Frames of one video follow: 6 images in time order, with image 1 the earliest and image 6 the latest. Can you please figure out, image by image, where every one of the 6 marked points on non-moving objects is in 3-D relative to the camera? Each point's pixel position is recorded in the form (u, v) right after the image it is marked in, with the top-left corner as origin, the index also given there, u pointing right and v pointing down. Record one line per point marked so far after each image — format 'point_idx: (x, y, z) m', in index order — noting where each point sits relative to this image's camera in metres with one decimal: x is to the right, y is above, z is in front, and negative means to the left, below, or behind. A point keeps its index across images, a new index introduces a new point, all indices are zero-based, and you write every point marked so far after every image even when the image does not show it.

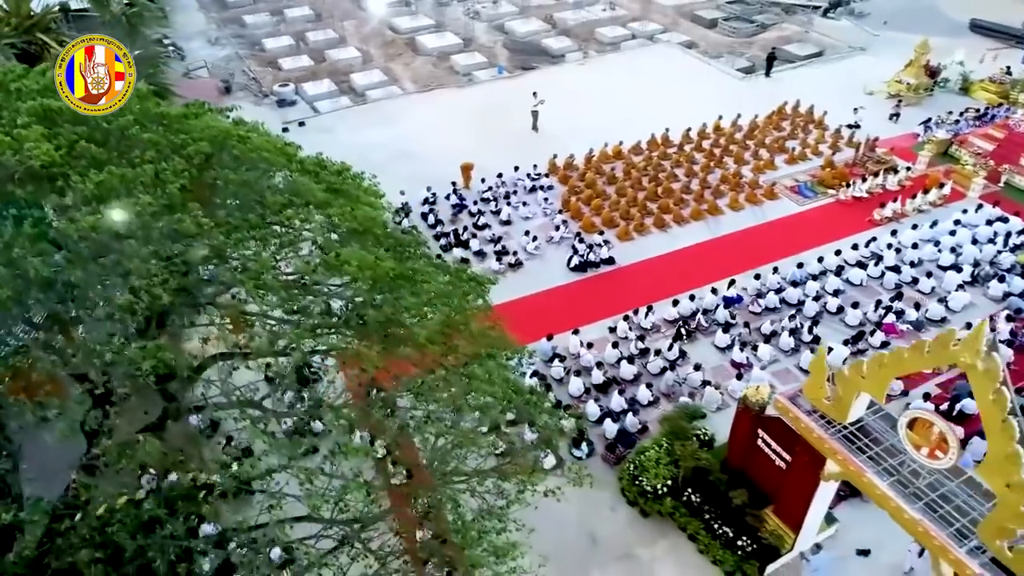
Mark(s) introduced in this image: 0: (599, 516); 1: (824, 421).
0: (+1.5, -3.9, +12.2) m
1: (+4.2, -1.8, +9.6) m
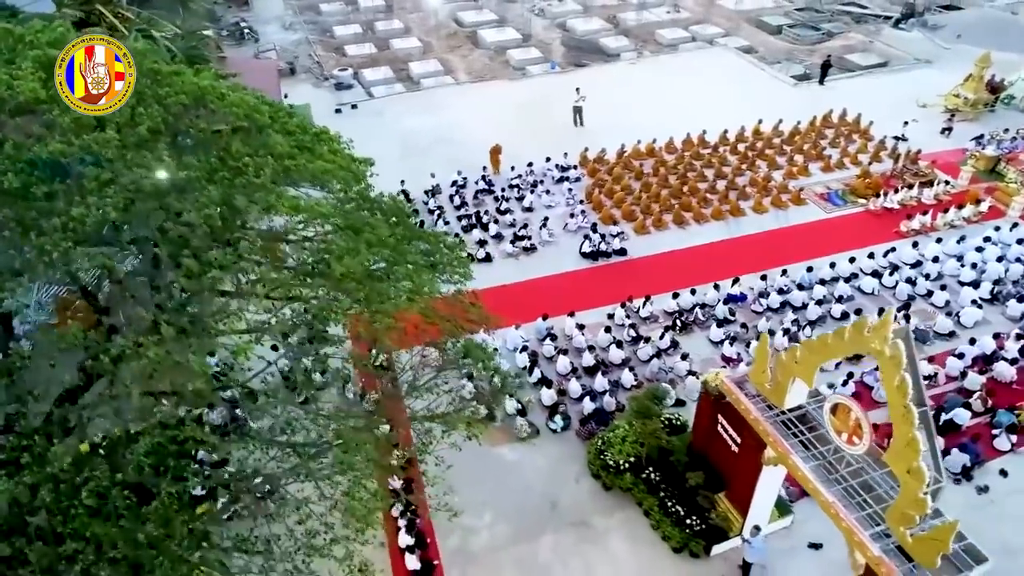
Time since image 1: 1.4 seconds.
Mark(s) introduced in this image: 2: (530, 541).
0: (+0.9, -3.5, +12.8) m
1: (+3.5, -1.6, +10.0) m
2: (+0.3, -4.2, +11.9) m
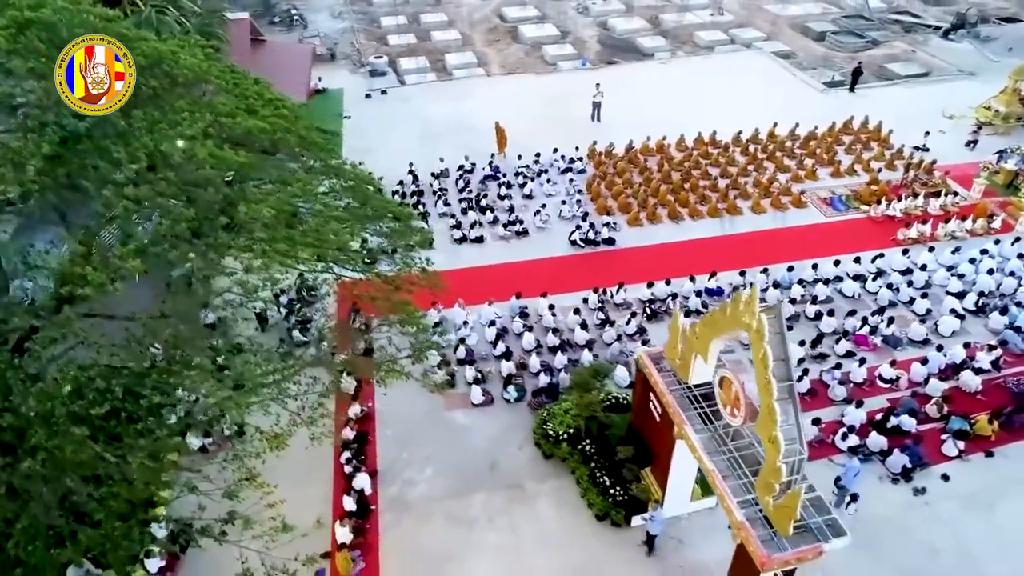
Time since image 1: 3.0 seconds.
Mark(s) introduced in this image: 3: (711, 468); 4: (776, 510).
0: (-0.1, -3.1, +13.5) m
1: (+2.4, -1.3, +10.4) m
2: (-0.9, -3.7, +12.7) m
3: (+2.6, -2.3, +9.2) m
4: (+3.1, -2.6, +8.4) m
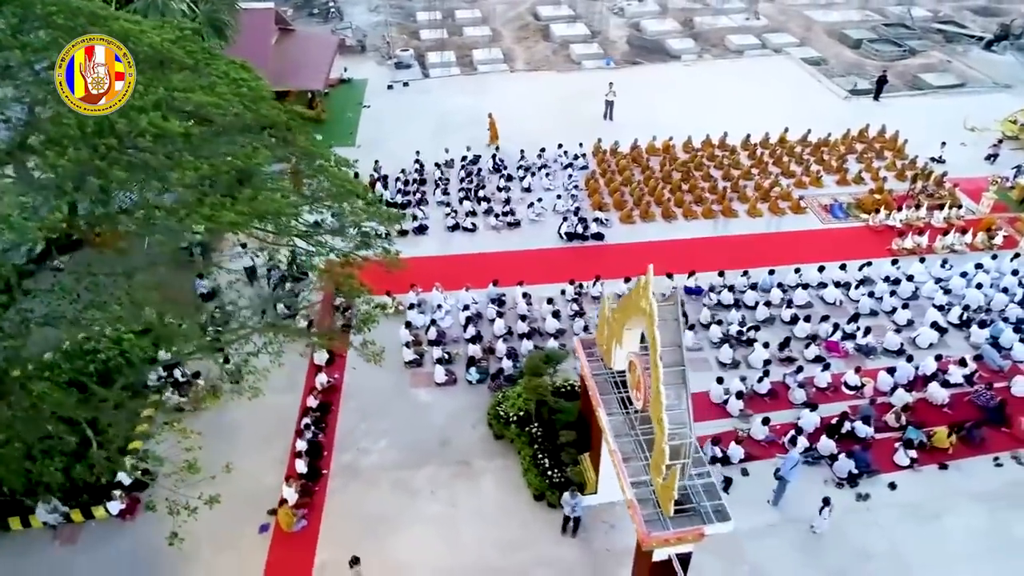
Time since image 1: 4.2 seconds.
0: (-1.0, -2.8, +13.9) m
1: (+1.3, -1.1, +10.7) m
2: (-1.9, -3.3, +13.2) m
3: (+1.4, -2.2, +9.5) m
4: (+1.8, -2.5, +8.6) m
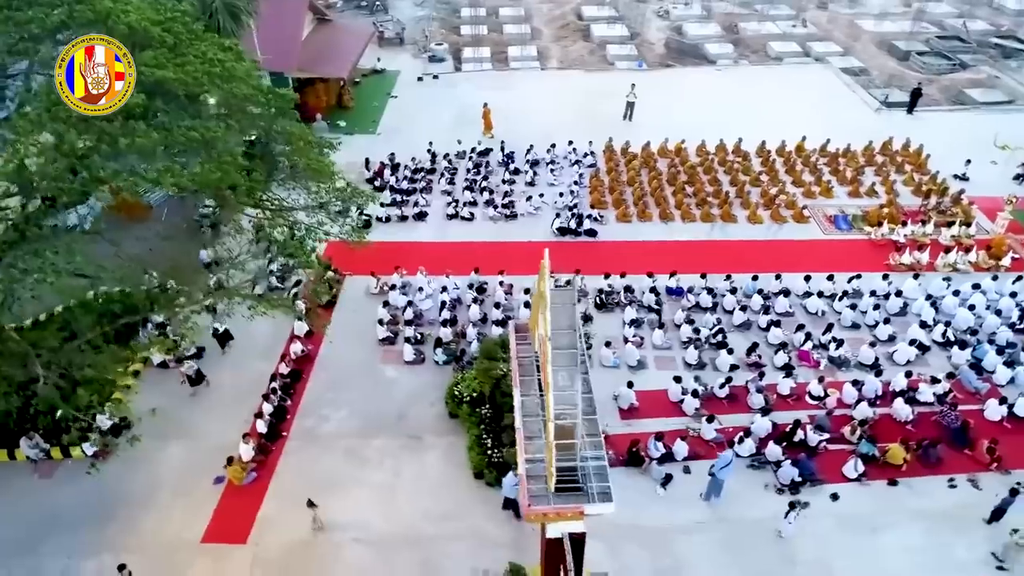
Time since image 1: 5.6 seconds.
0: (-1.9, -2.4, +14.5) m
1: (+0.2, -0.9, +11.1) m
2: (-2.9, -2.9, +13.8) m
3: (+0.1, -1.9, +9.9) m
4: (+0.5, -2.3, +9.0) m
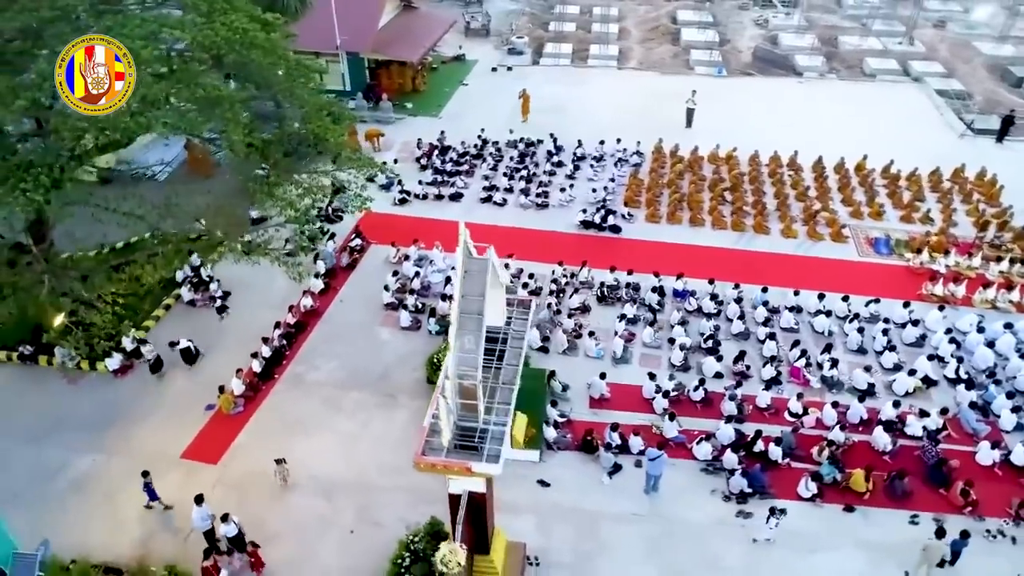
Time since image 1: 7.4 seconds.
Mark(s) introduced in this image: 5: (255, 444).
0: (-2.4, -1.7, +15.4) m
1: (-0.6, -0.5, +11.7) m
2: (-3.5, -2.1, +14.9) m
3: (-1.0, -1.5, +10.5) m
4: (-0.9, -1.8, +9.5) m
5: (-4.9, -3.0, +13.7) m
